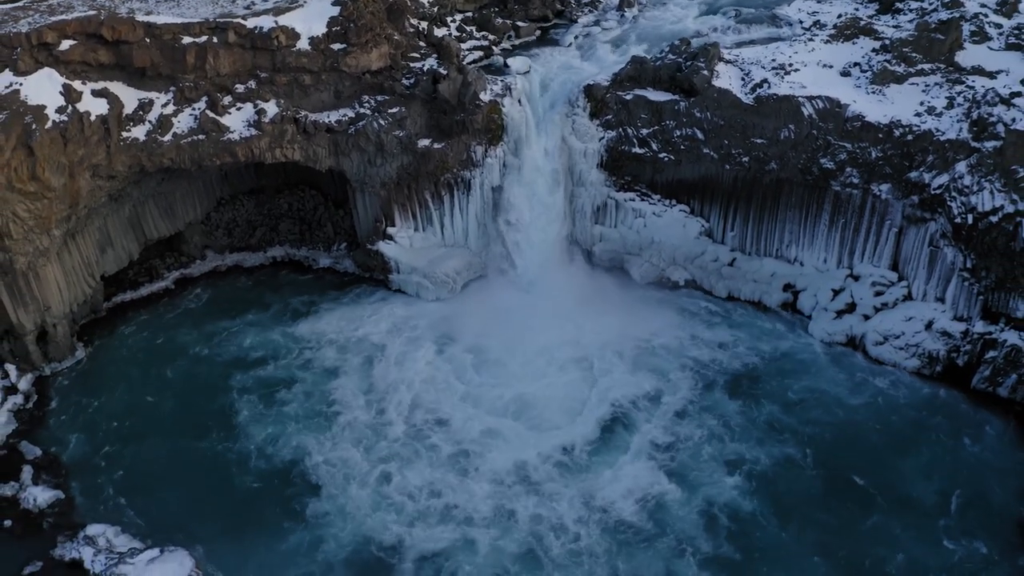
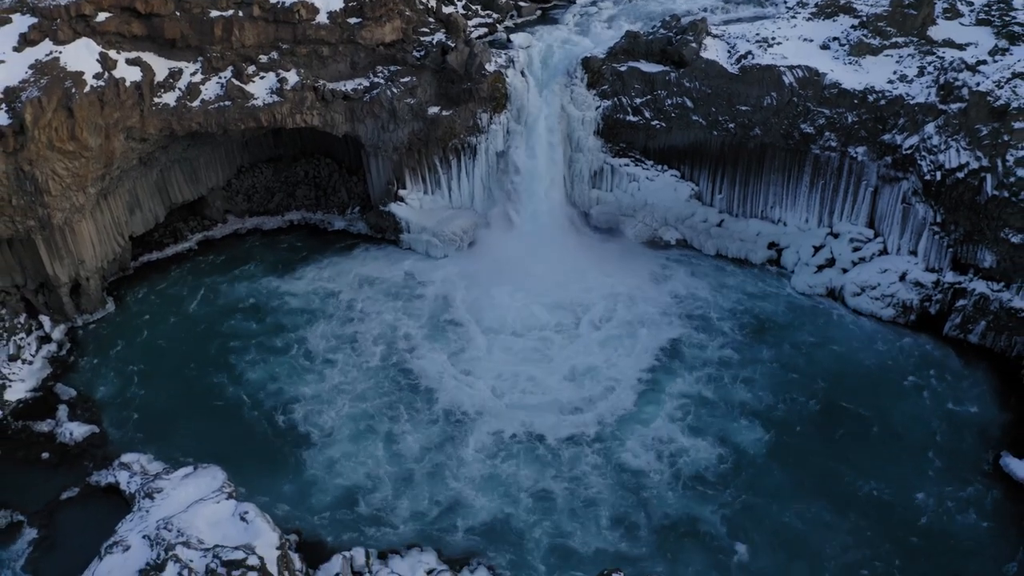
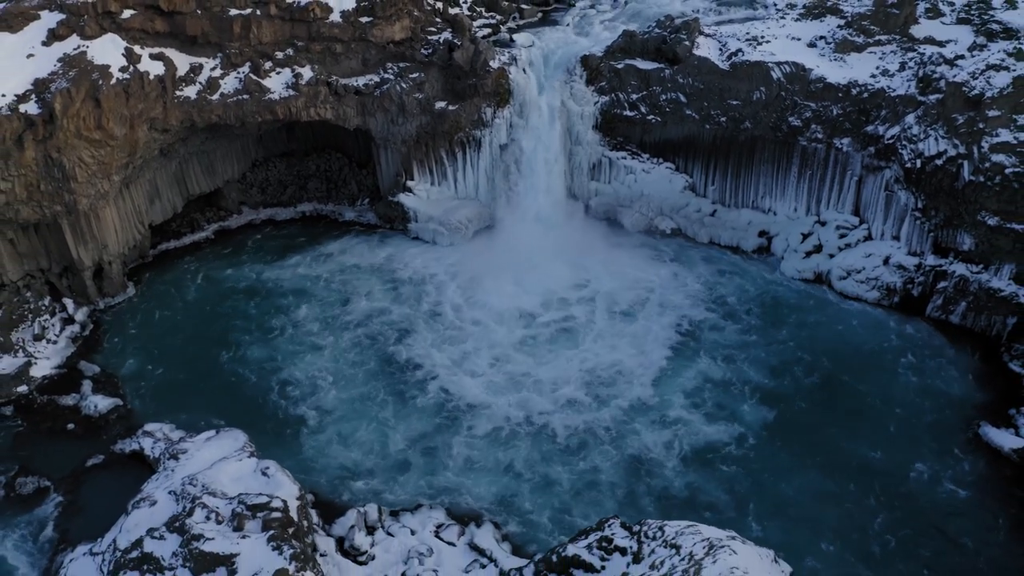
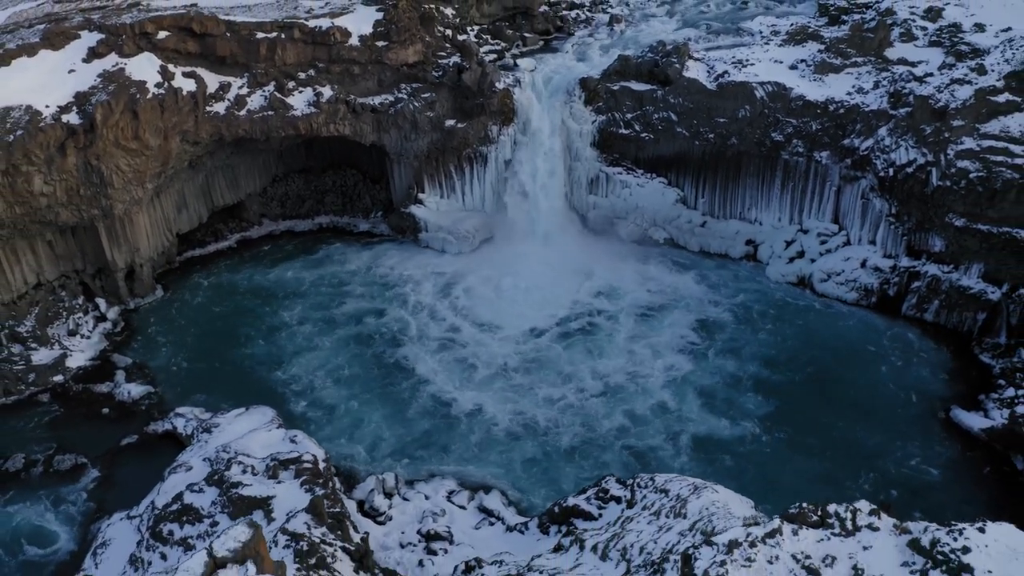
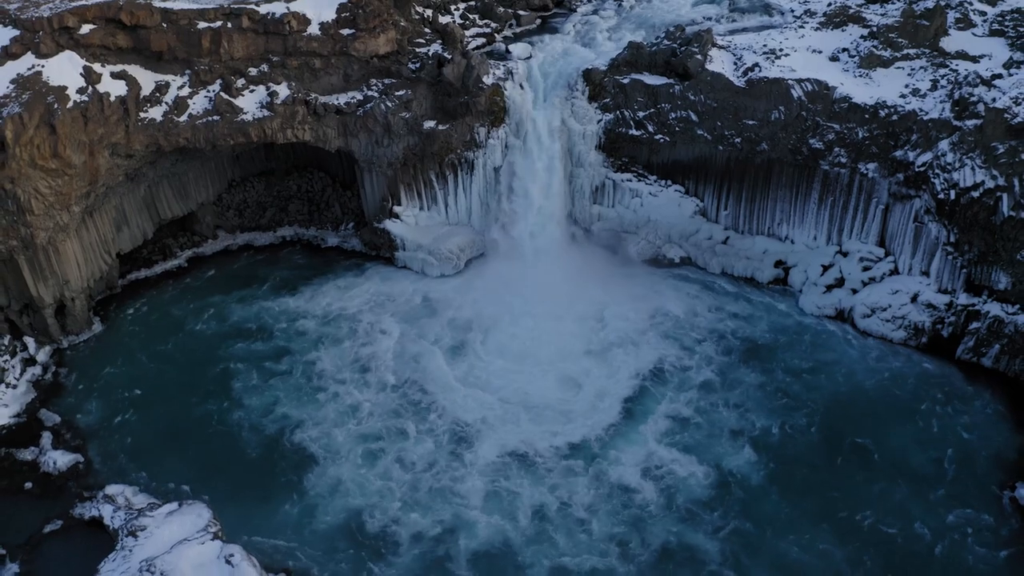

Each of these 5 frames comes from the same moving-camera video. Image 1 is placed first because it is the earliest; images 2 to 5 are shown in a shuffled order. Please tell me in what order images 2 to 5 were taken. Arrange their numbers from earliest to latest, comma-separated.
5, 2, 3, 4
